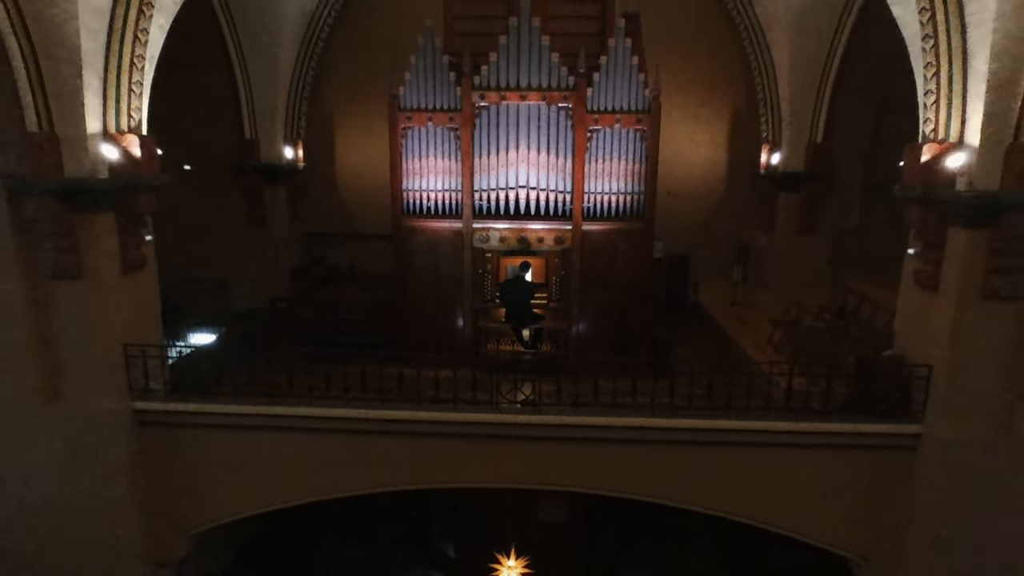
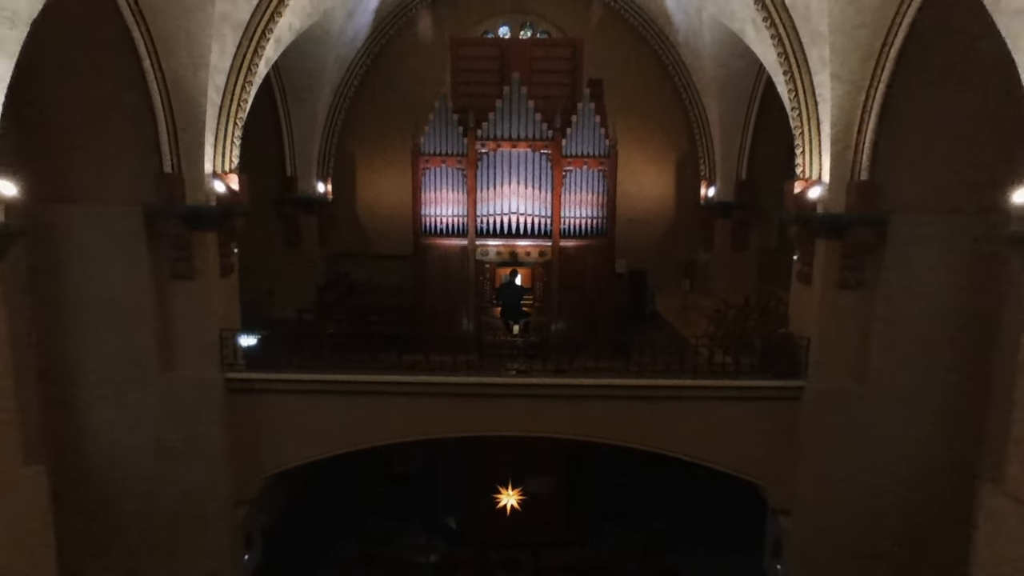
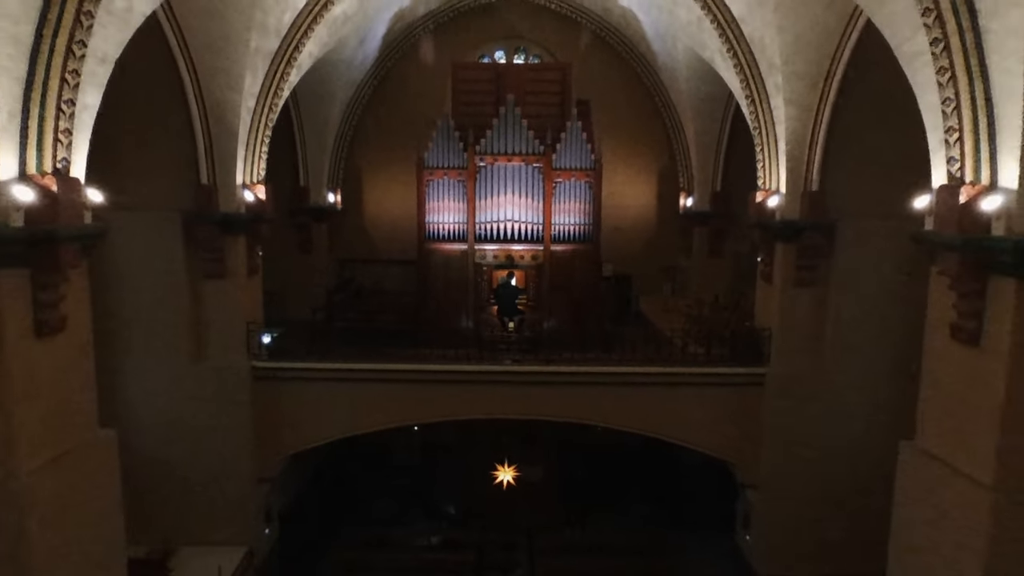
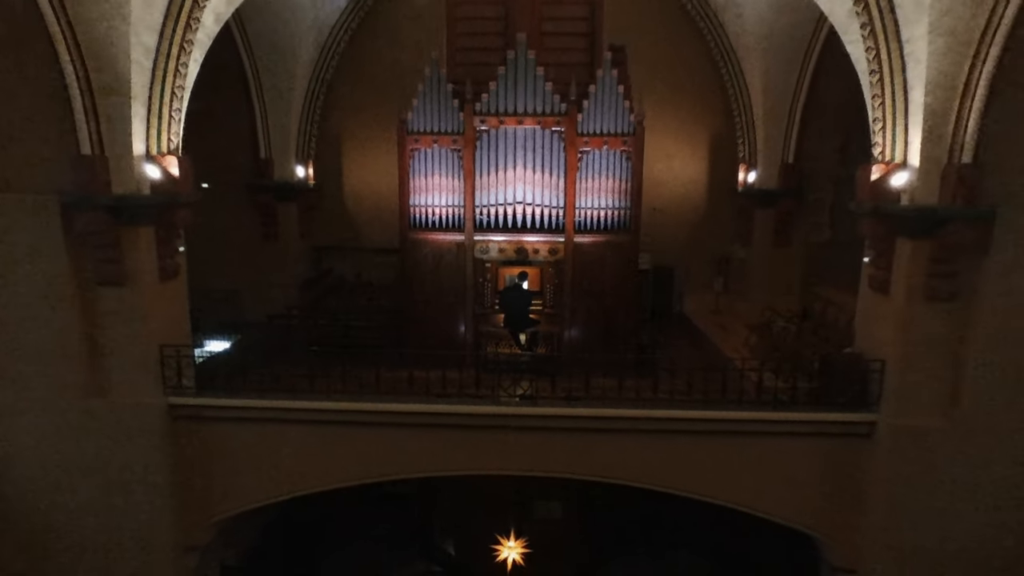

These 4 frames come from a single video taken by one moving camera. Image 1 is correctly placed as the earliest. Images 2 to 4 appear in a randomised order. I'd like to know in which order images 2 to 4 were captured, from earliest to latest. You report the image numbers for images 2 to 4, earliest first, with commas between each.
4, 2, 3
